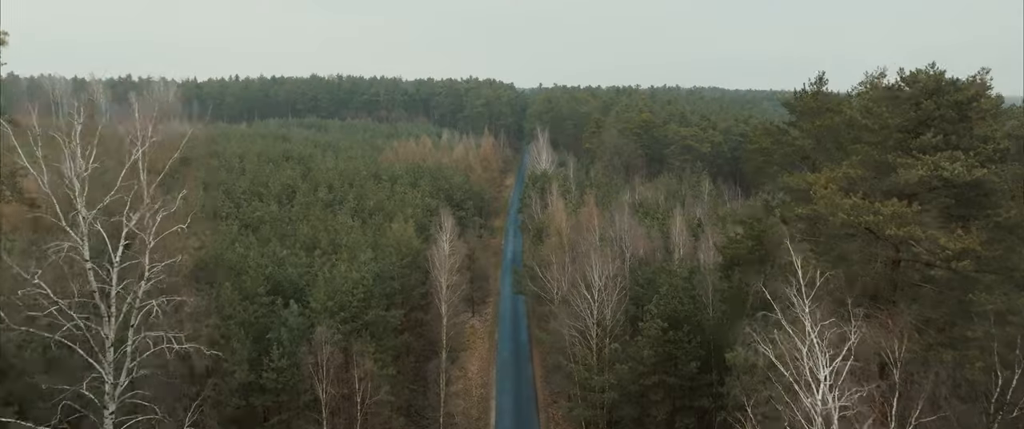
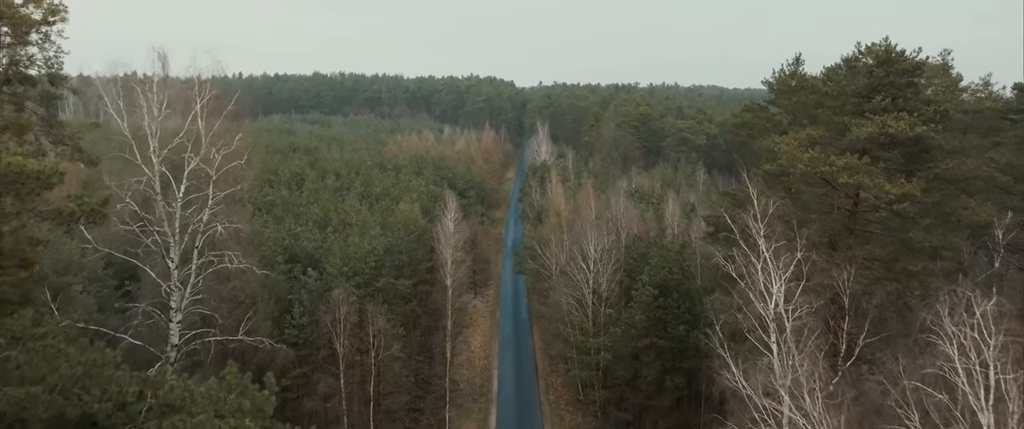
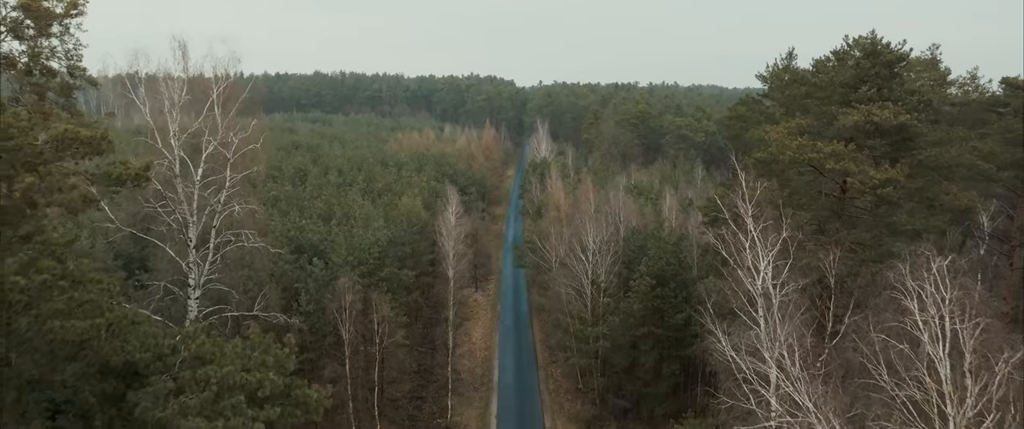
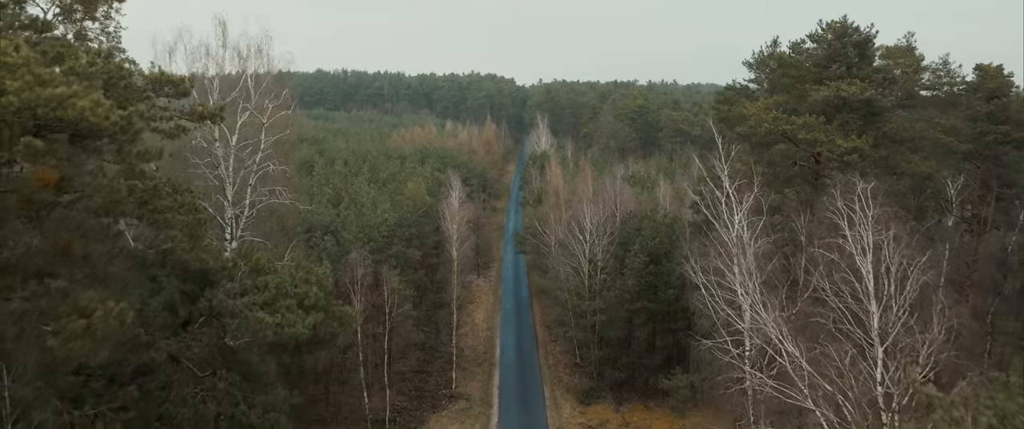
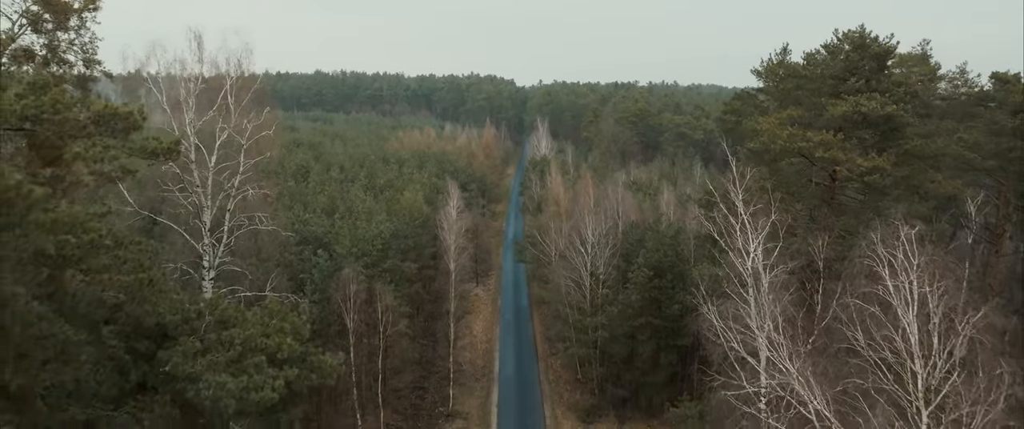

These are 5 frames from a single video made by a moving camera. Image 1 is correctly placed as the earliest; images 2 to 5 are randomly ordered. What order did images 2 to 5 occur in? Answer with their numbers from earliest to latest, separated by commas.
2, 3, 5, 4
